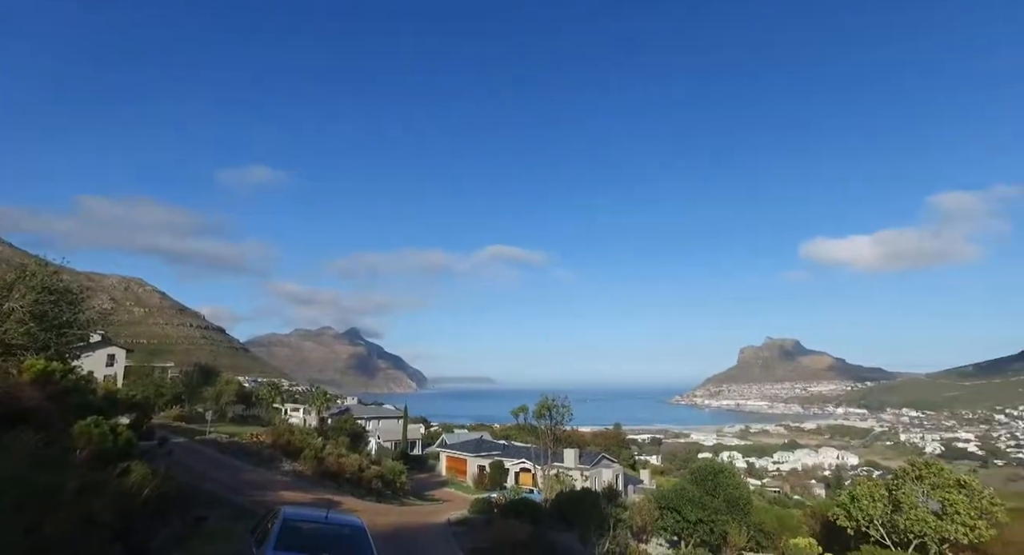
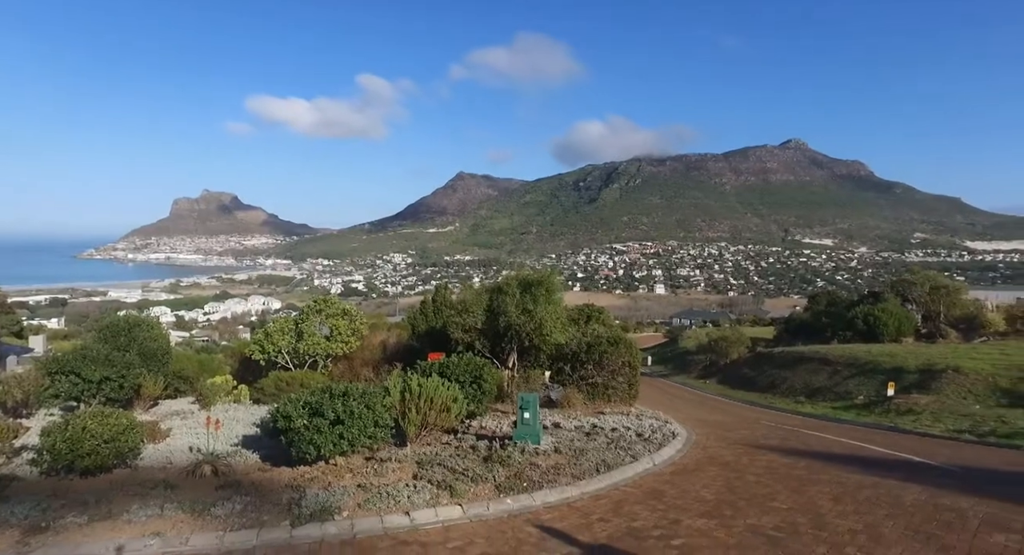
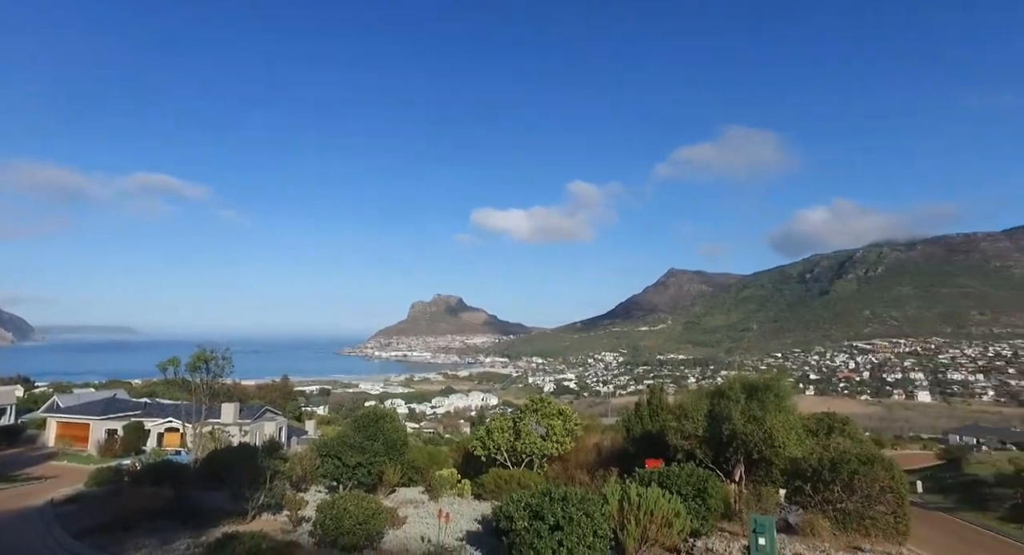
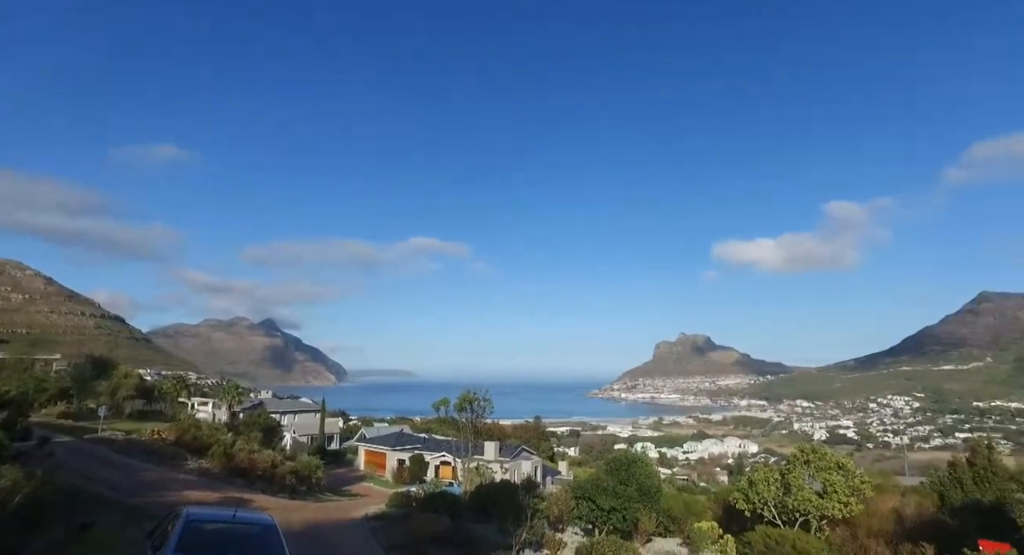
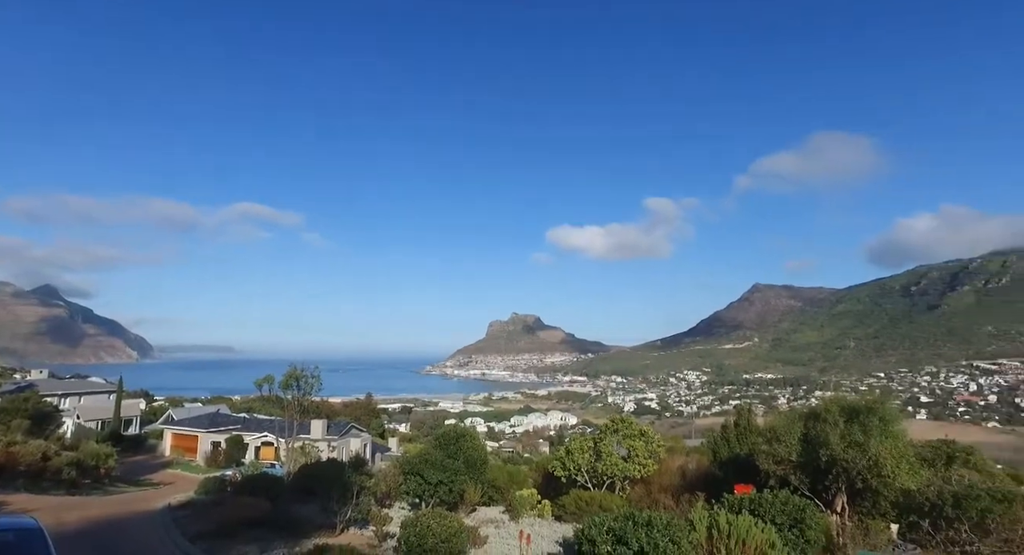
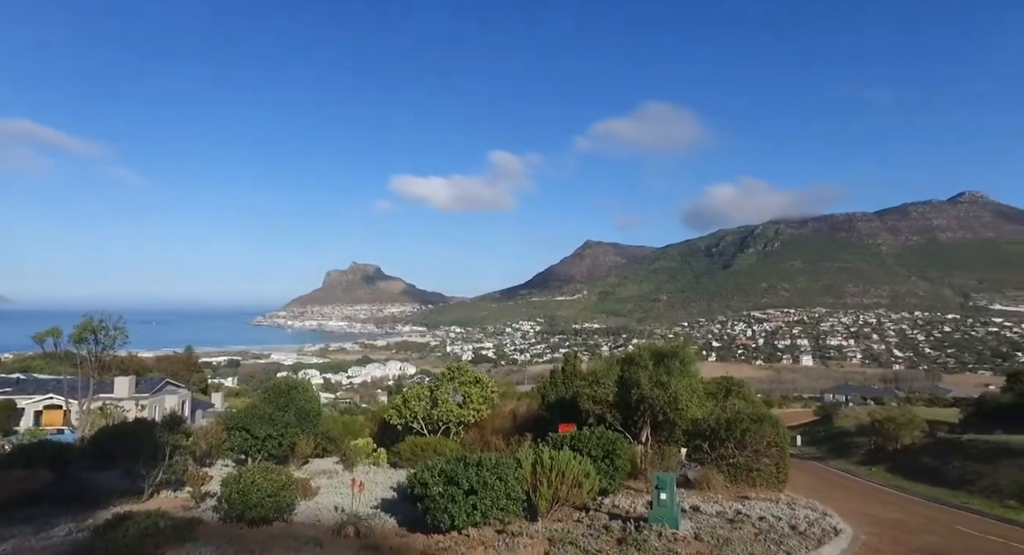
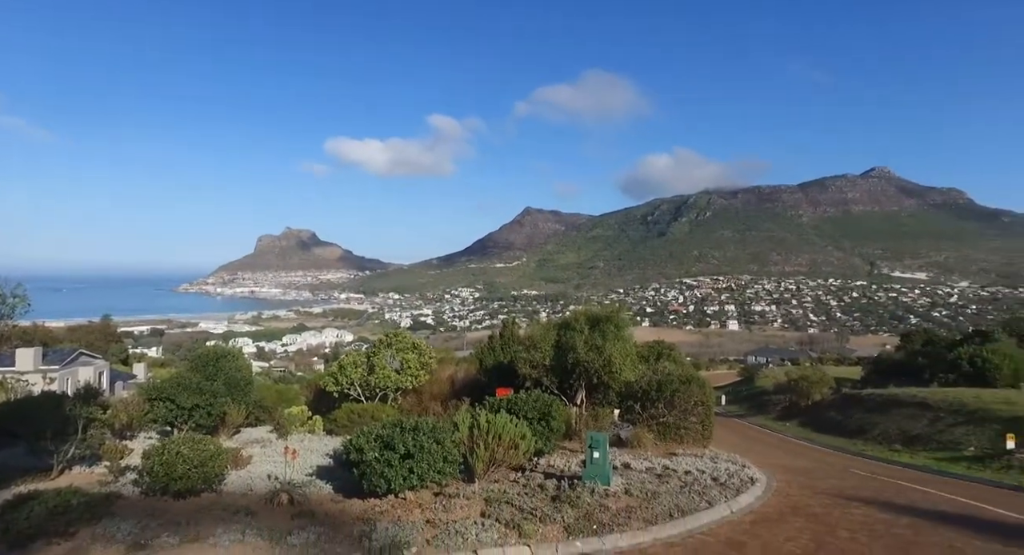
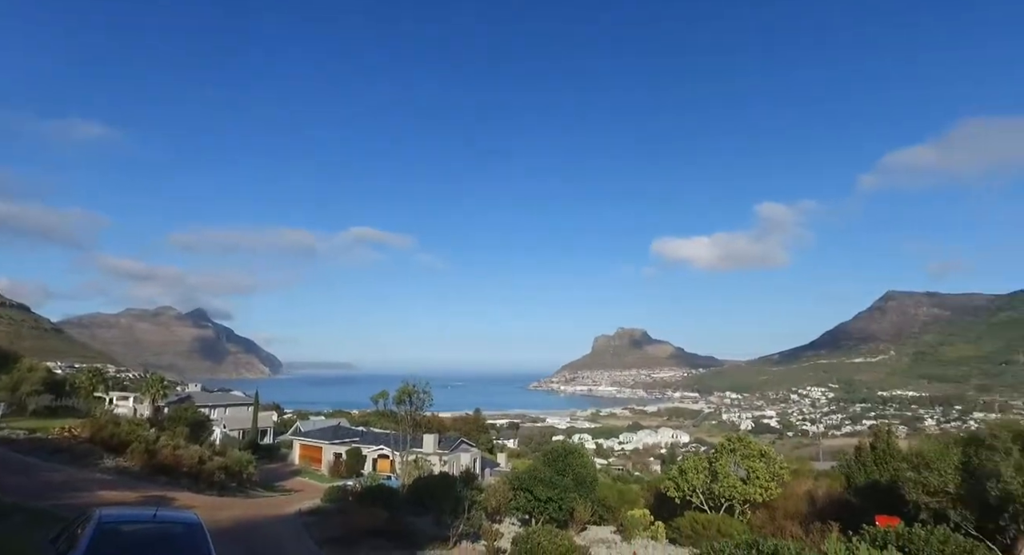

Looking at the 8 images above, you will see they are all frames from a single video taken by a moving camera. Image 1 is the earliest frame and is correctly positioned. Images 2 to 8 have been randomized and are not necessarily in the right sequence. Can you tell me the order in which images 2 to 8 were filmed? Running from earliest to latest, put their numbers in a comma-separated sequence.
4, 8, 5, 3, 6, 7, 2
